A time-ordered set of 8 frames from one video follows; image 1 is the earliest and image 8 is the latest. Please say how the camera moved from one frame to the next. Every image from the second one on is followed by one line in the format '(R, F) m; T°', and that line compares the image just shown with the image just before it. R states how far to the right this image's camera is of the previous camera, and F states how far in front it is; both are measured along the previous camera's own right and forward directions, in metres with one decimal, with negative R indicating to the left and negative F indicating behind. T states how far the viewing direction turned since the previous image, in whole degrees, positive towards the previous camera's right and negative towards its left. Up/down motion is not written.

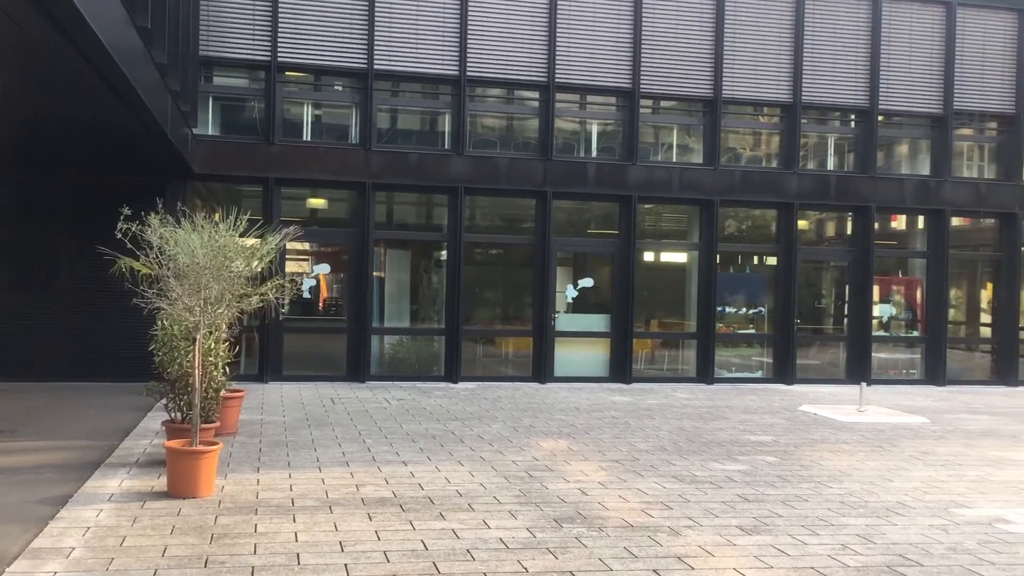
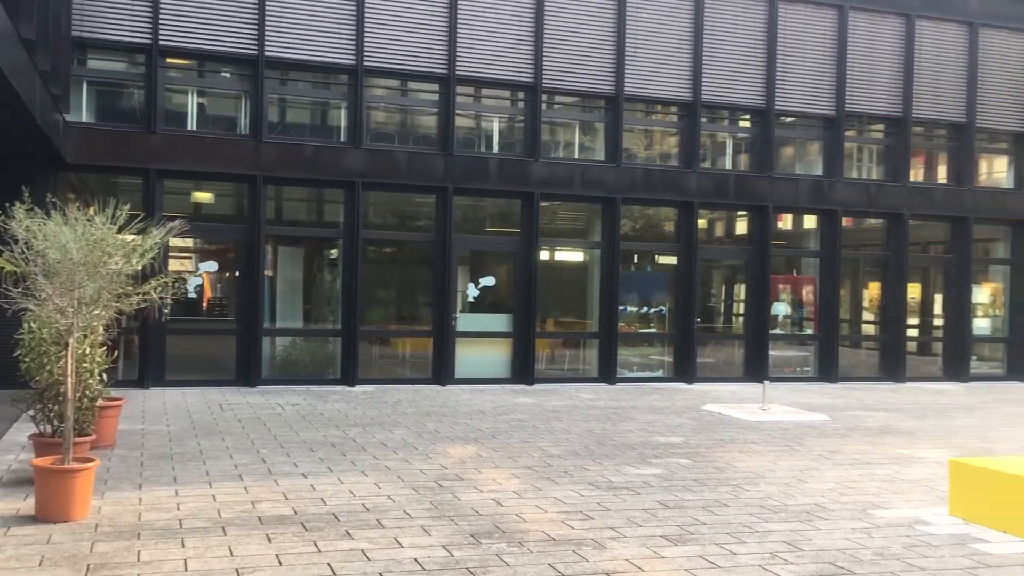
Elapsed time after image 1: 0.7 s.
(-0.1, +0.5) m; +6°
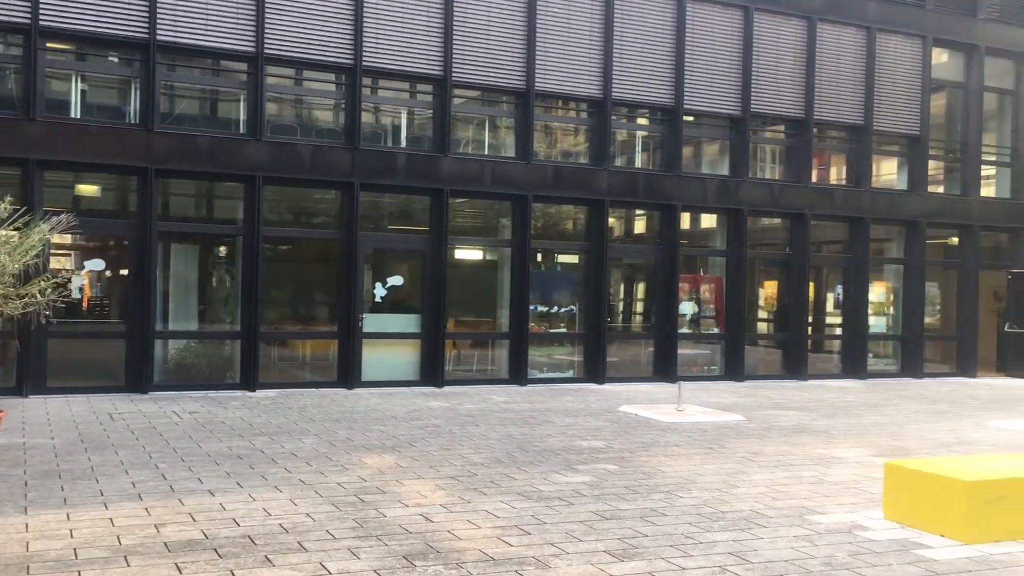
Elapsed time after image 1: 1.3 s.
(-0.3, +0.4) m; +6°
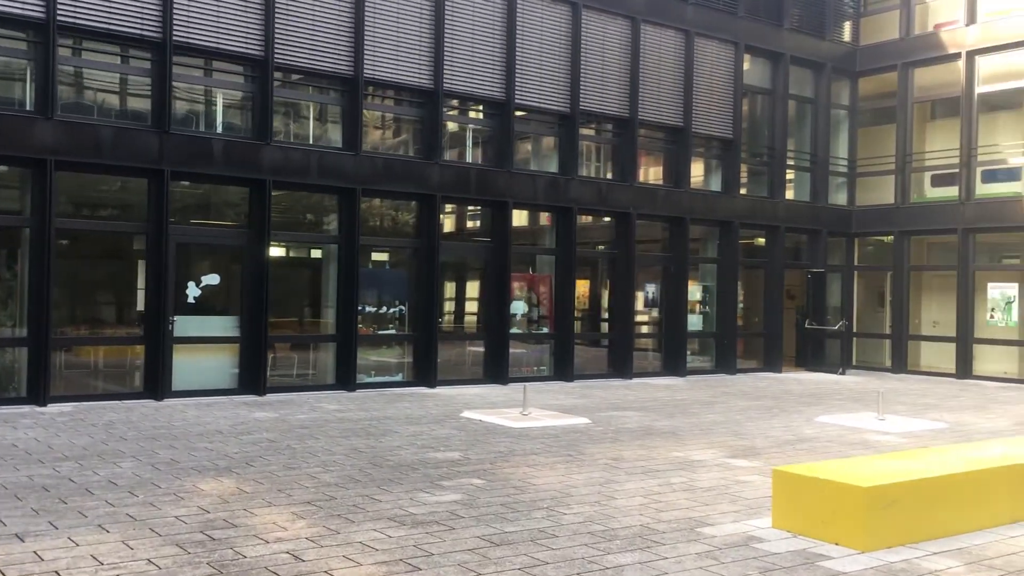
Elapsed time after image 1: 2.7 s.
(-0.5, +0.8) m; +12°
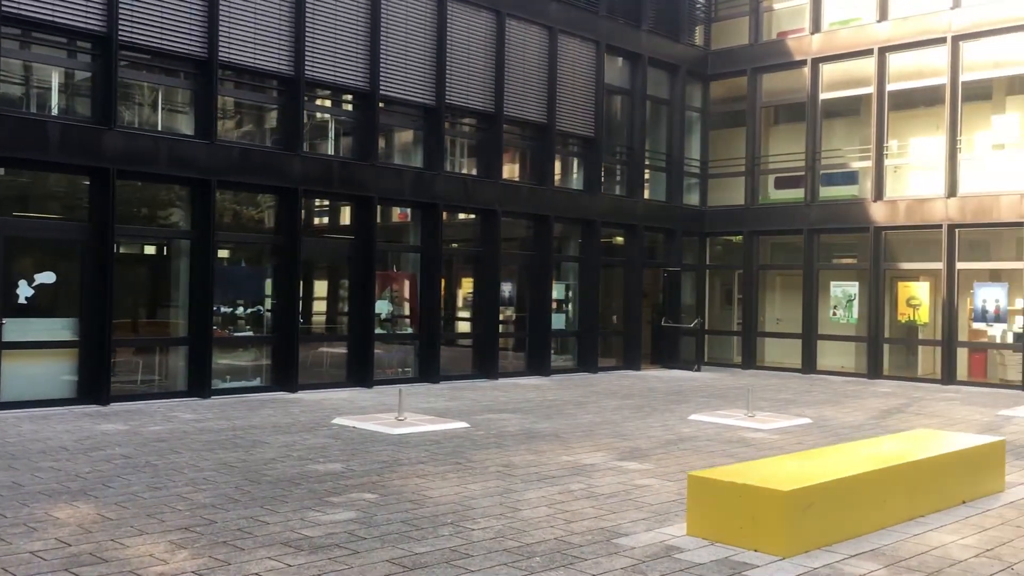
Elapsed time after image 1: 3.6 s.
(-0.4, +0.5) m; +10°
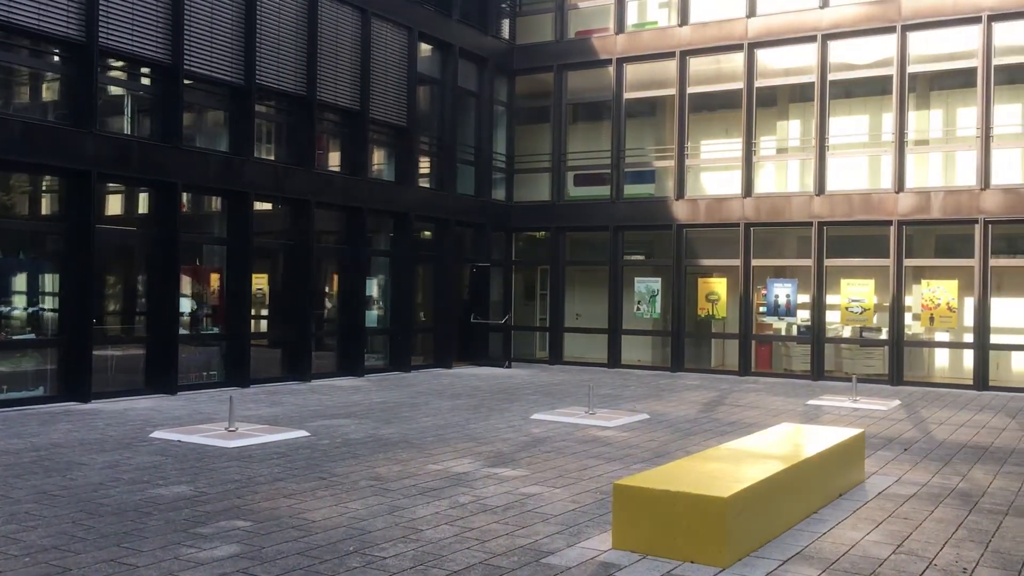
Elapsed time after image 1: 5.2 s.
(-0.9, +0.8) m; +14°
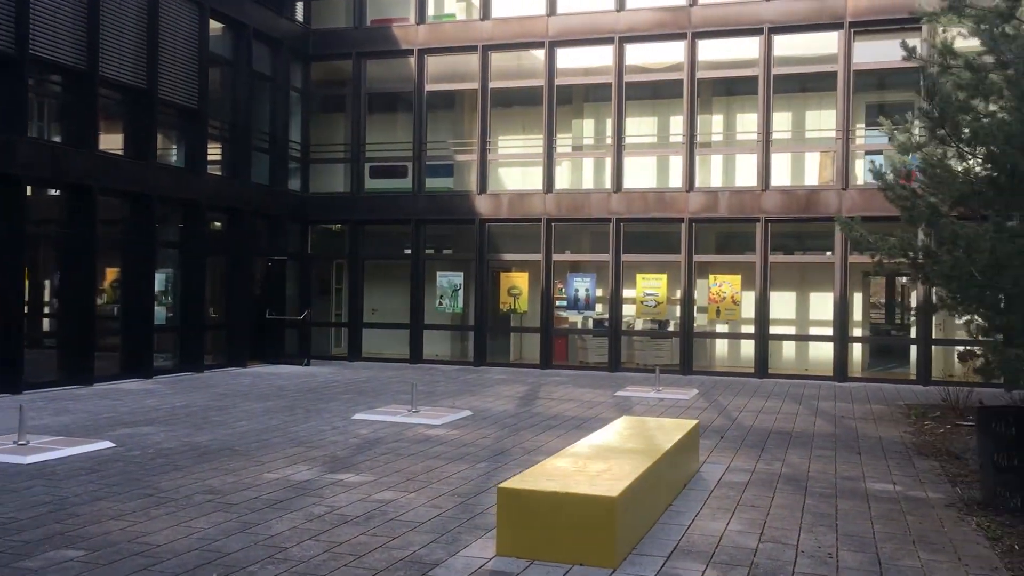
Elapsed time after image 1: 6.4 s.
(-0.7, +0.4) m; +14°
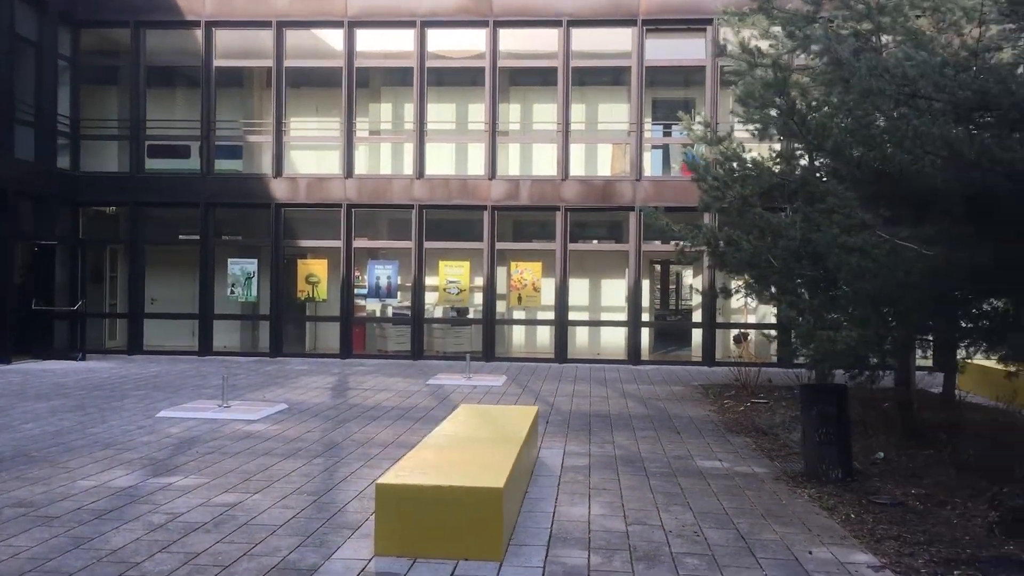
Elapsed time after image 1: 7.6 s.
(-0.6, +0.3) m; +13°
